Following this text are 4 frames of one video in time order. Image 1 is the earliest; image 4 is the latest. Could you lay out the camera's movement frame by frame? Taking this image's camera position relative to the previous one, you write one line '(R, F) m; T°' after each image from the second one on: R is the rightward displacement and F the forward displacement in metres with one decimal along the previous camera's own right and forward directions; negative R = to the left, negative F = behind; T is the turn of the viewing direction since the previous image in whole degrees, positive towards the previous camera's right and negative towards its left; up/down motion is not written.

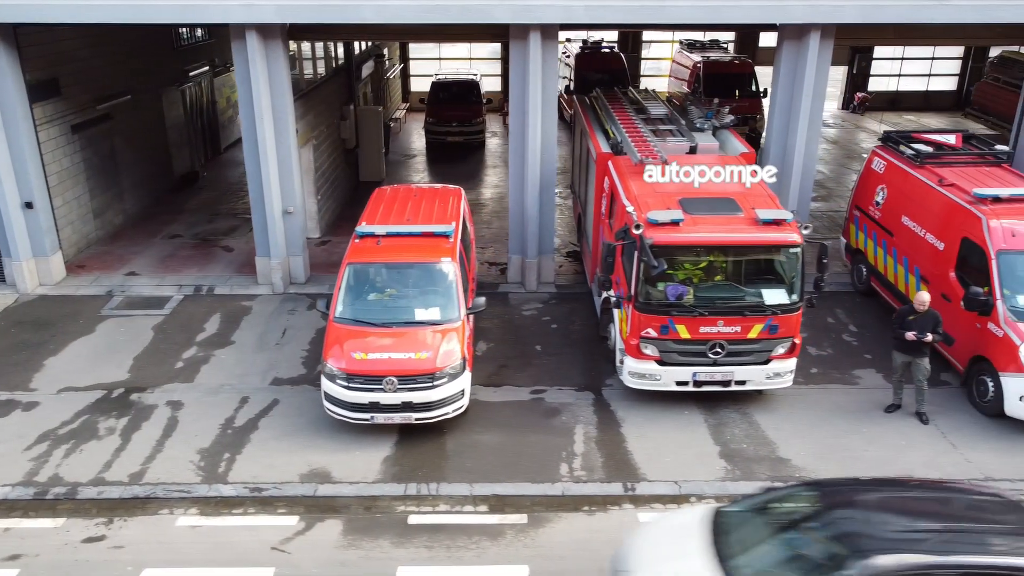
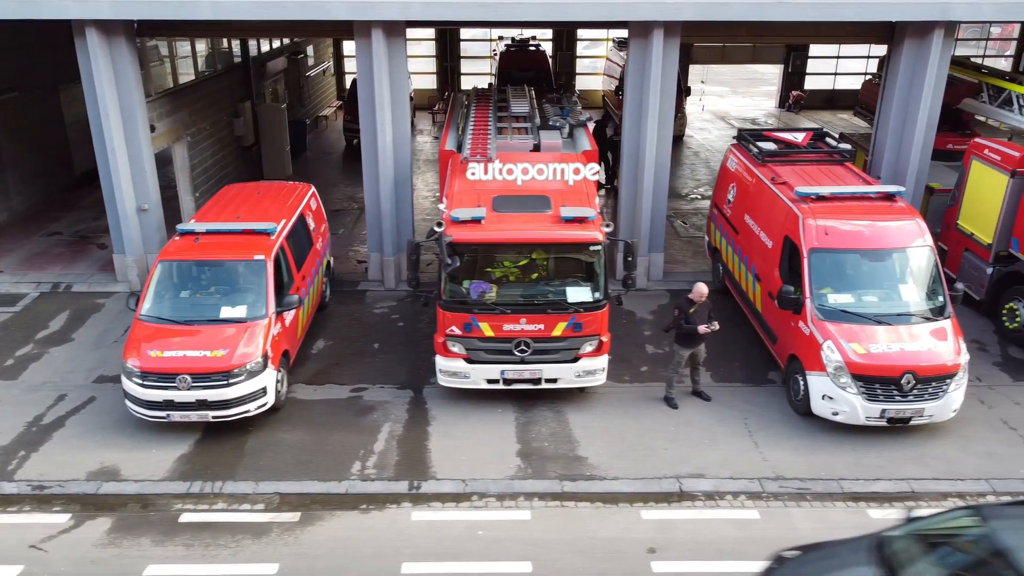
(+2.7, 0.0) m; 0°
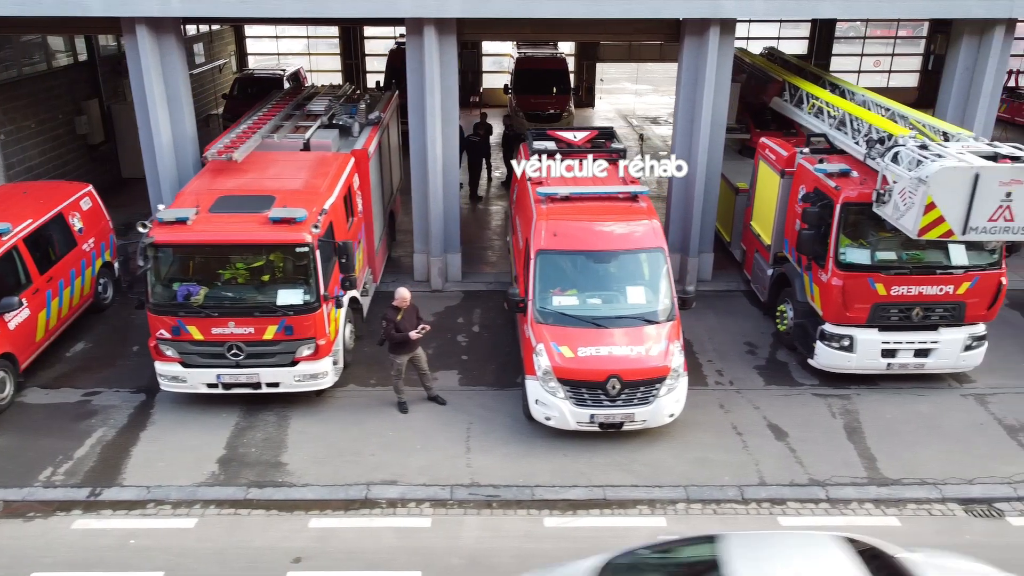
(+3.9, +0.2) m; 0°
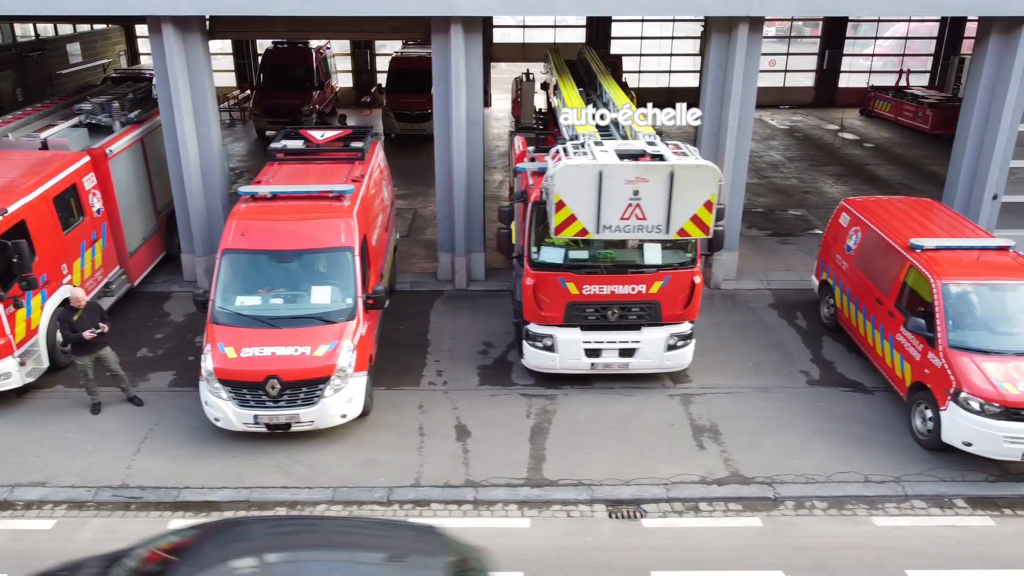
(+4.3, +0.1) m; 0°
